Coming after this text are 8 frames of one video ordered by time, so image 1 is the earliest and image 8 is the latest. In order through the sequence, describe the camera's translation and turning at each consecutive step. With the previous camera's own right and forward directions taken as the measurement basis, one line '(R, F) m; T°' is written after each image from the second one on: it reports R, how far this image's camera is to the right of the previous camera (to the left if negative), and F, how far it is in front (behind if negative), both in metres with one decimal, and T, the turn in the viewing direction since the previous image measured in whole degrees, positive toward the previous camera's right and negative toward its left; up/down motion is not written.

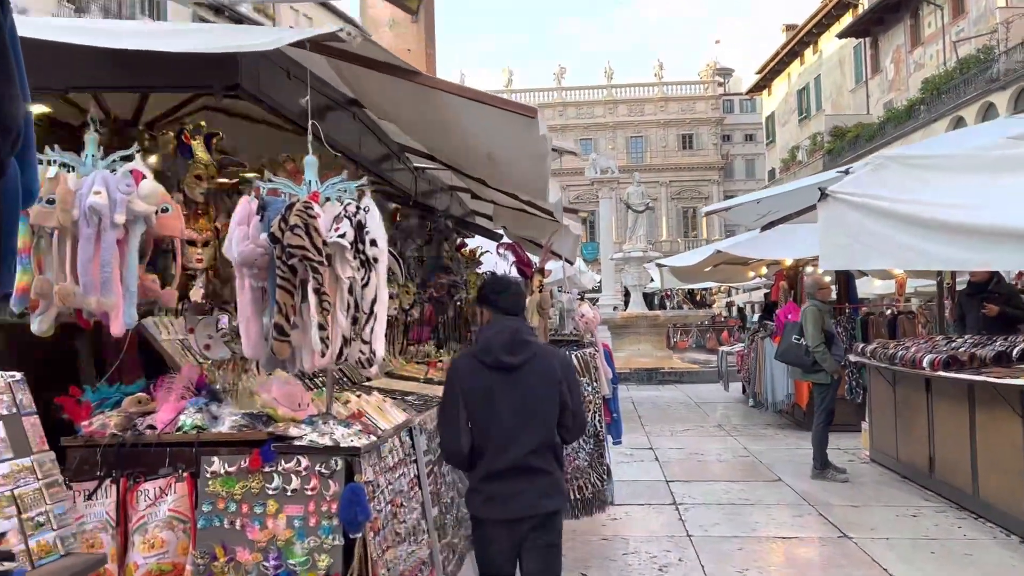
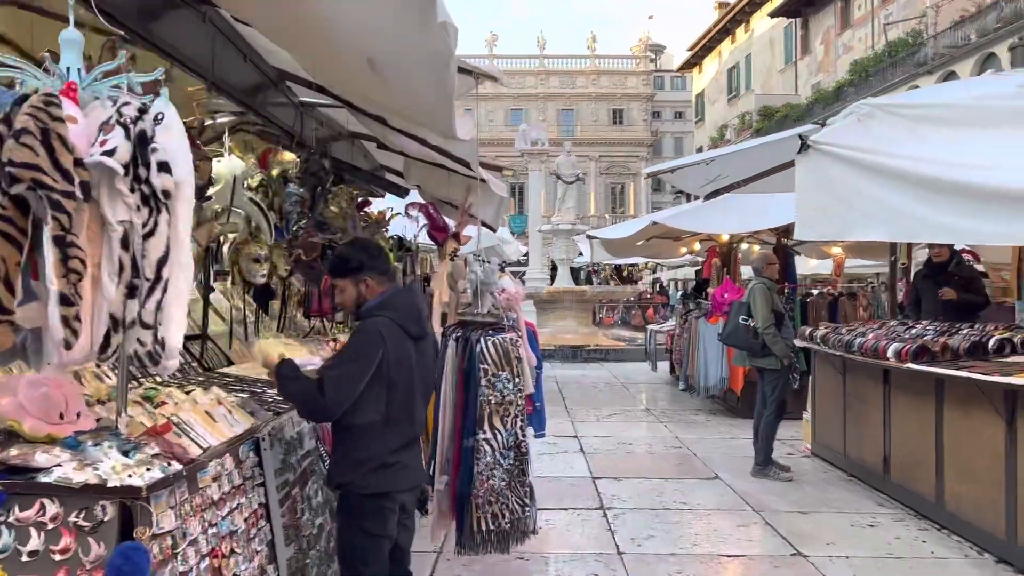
(+0.1, +0.8) m; +5°
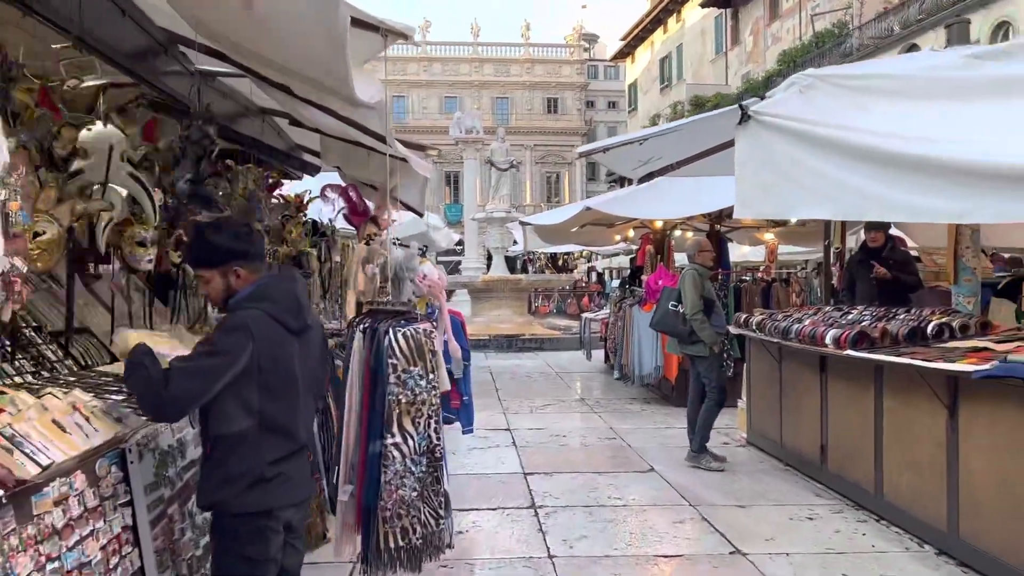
(+0.1, +0.3) m; +4°
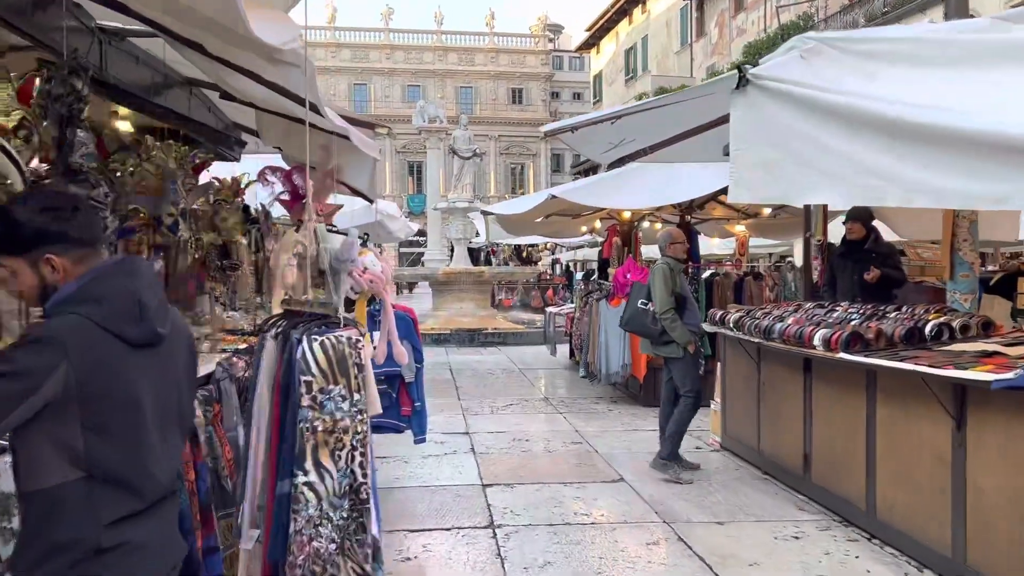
(0.0, +0.5) m; +2°
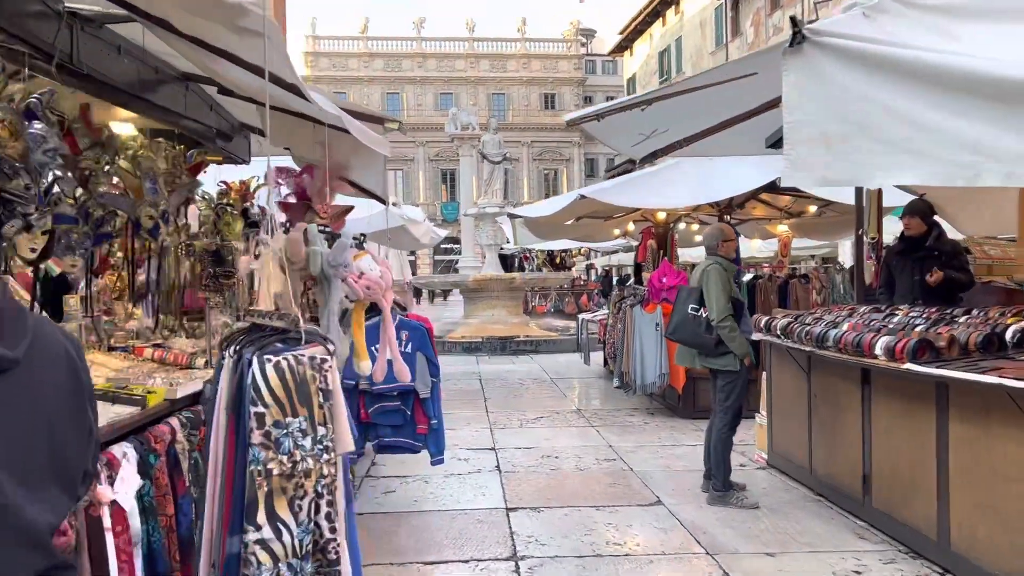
(+0.1, +0.4) m; -2°
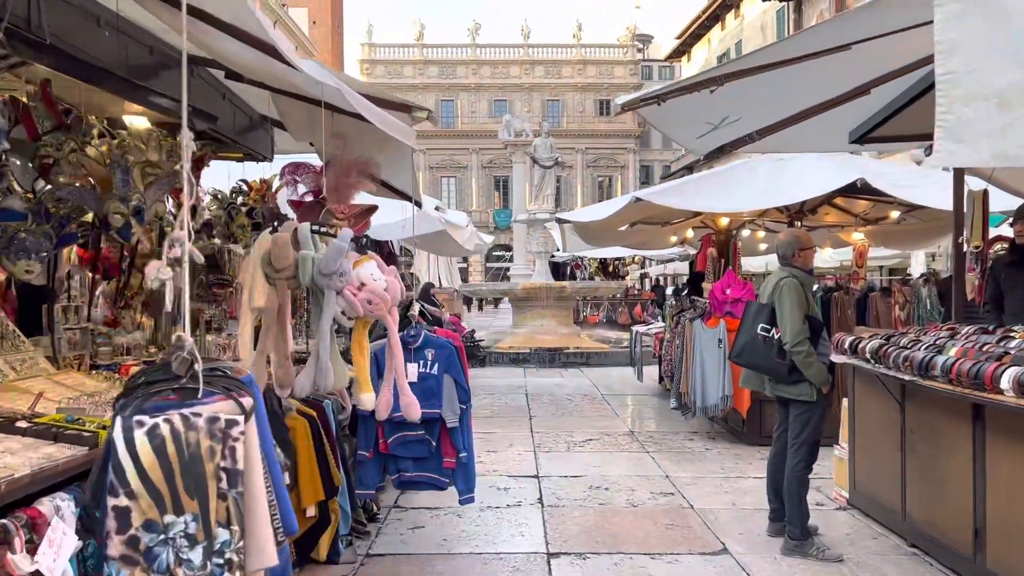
(0.0, +0.5) m; -4°
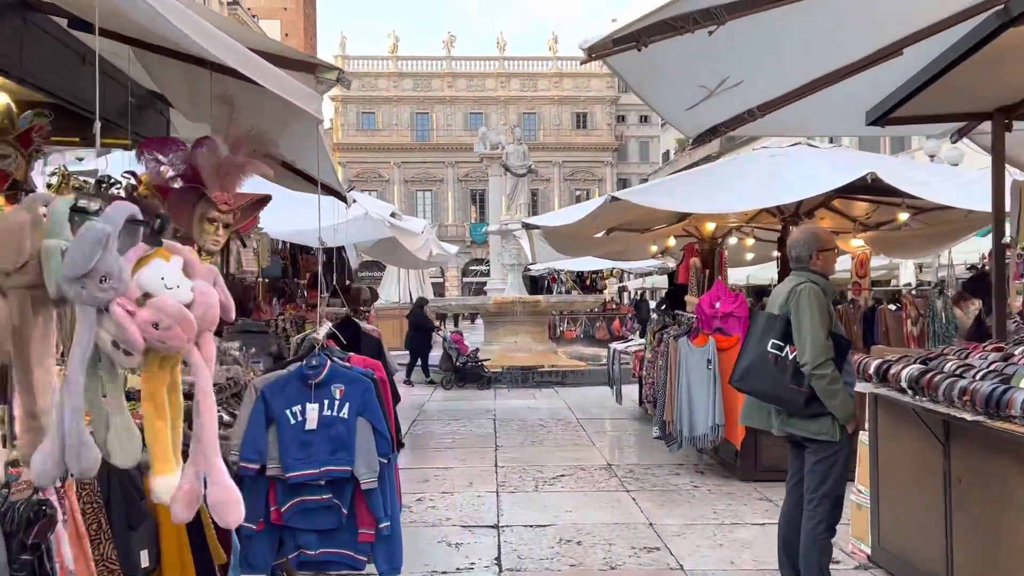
(+0.1, +0.8) m; +1°
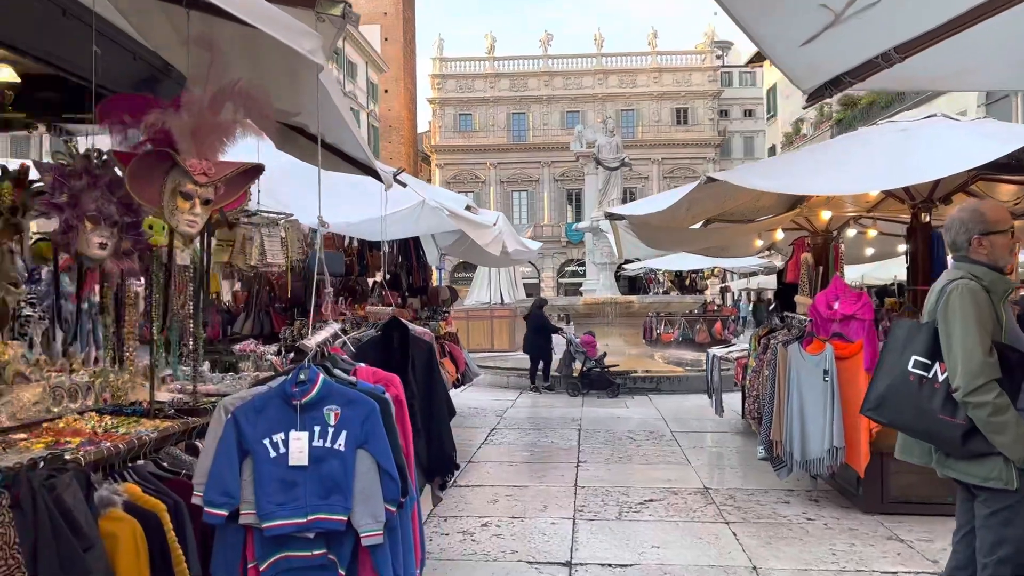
(+0.1, +0.7) m; -7°
